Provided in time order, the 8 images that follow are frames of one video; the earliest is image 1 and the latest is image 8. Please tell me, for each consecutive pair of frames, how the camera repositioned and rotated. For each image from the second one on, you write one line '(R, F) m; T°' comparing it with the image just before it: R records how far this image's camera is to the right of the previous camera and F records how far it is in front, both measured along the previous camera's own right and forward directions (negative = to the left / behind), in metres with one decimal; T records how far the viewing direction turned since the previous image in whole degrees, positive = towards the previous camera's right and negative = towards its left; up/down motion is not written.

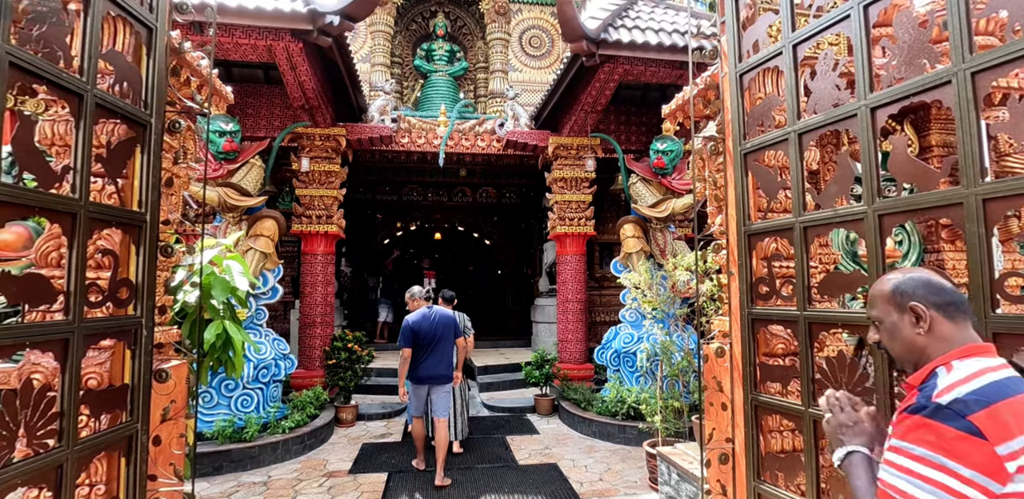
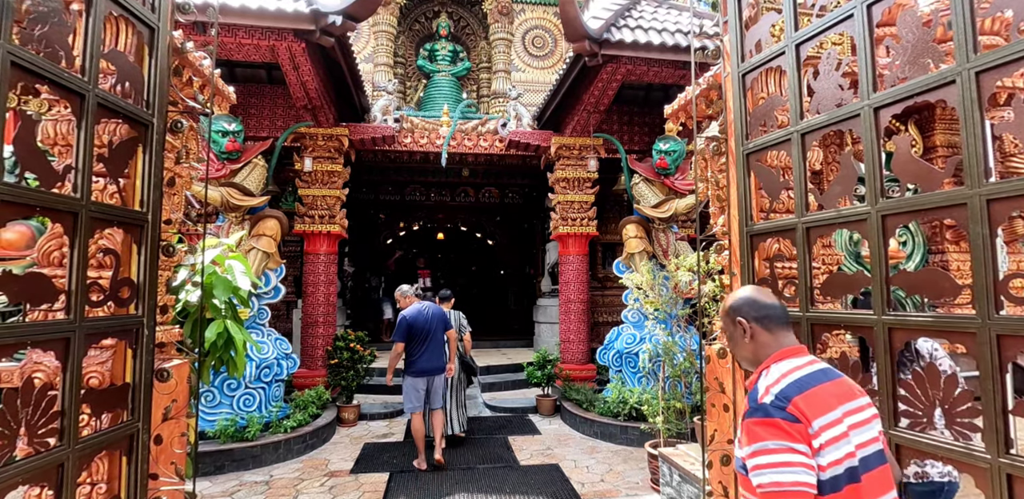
(0.0, 0.0) m; 0°
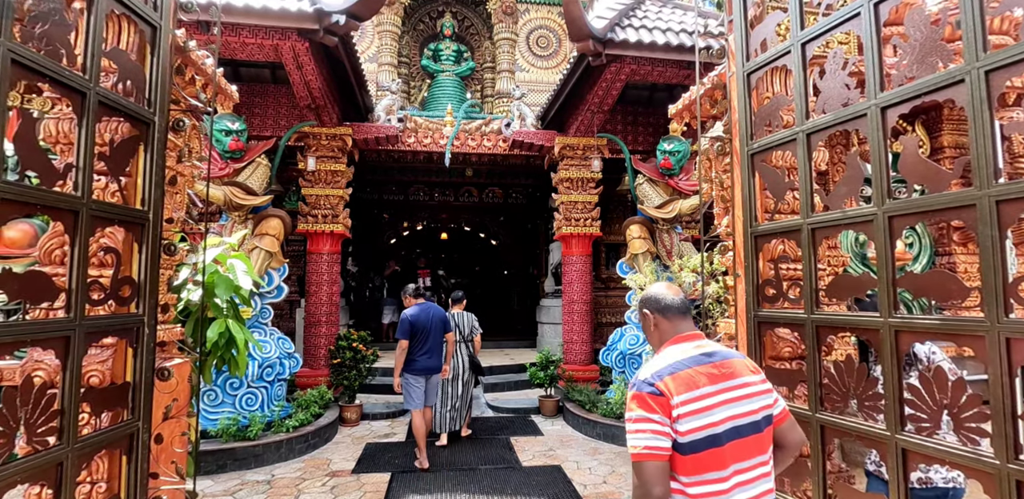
(0.0, 0.0) m; 0°
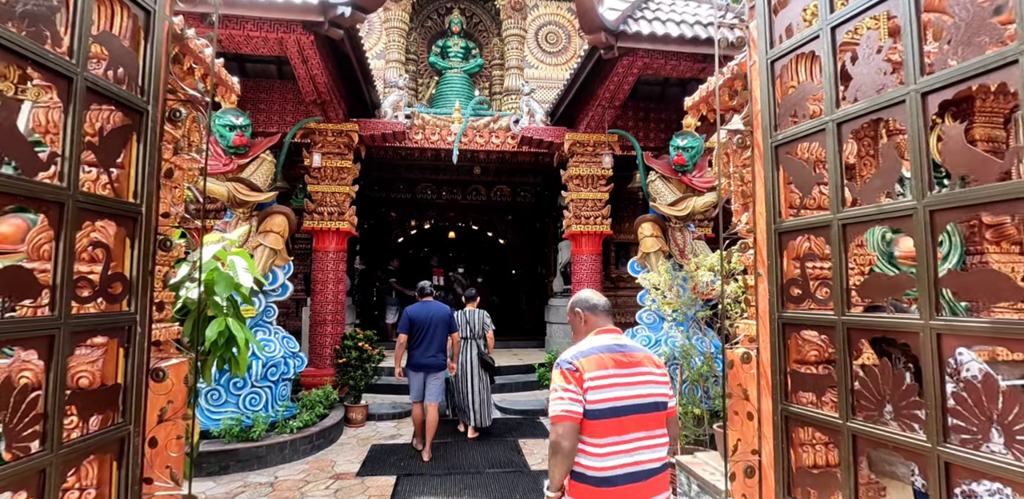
(0.0, +0.1) m; -1°
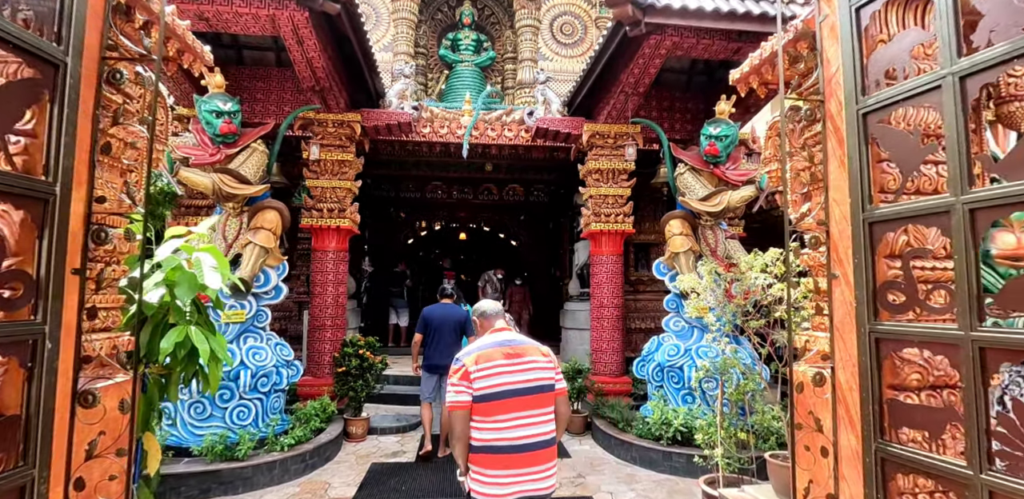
(0.0, +0.5) m; -1°
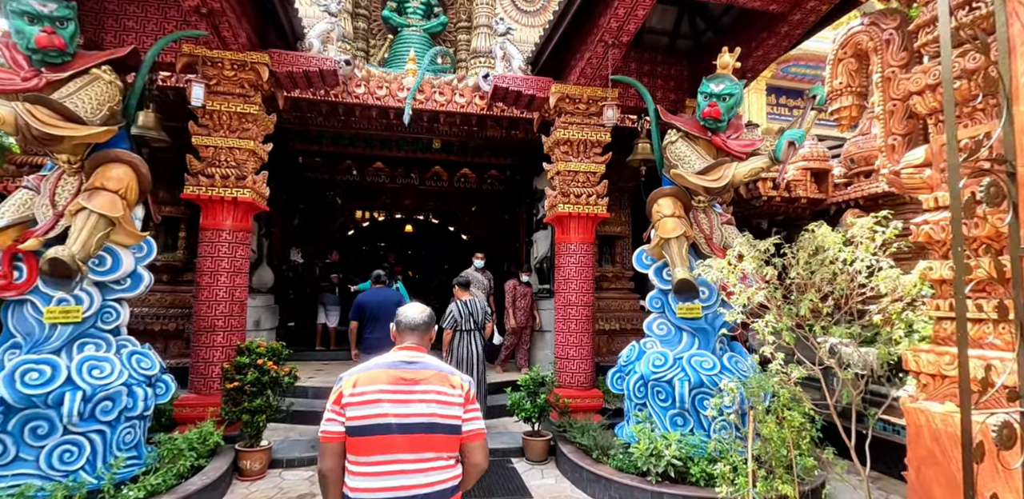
(0.0, +1.1) m; +6°
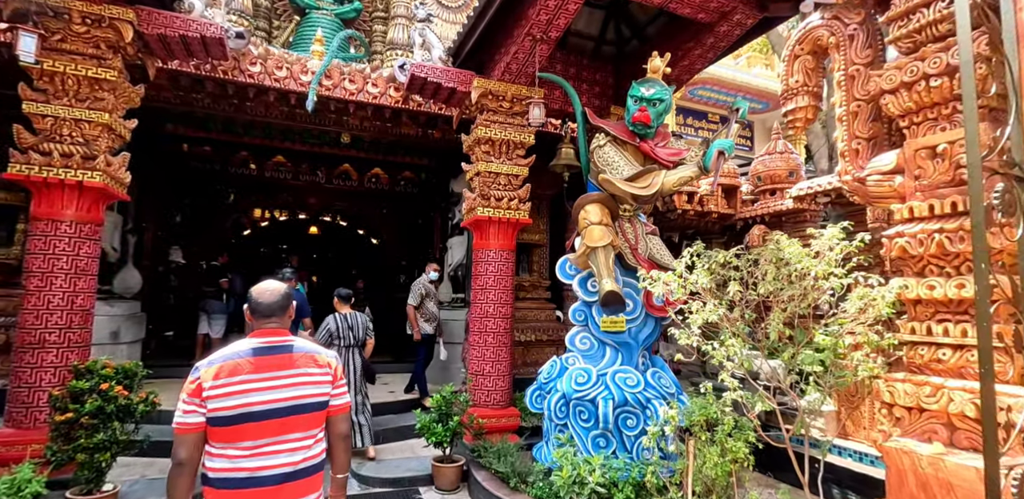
(0.0, +0.4) m; +10°
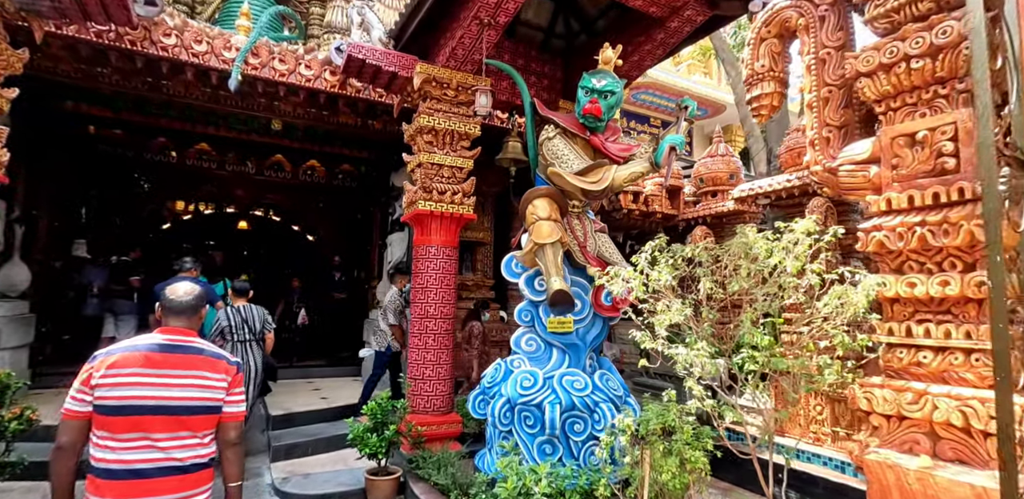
(0.0, +0.2) m; +6°
